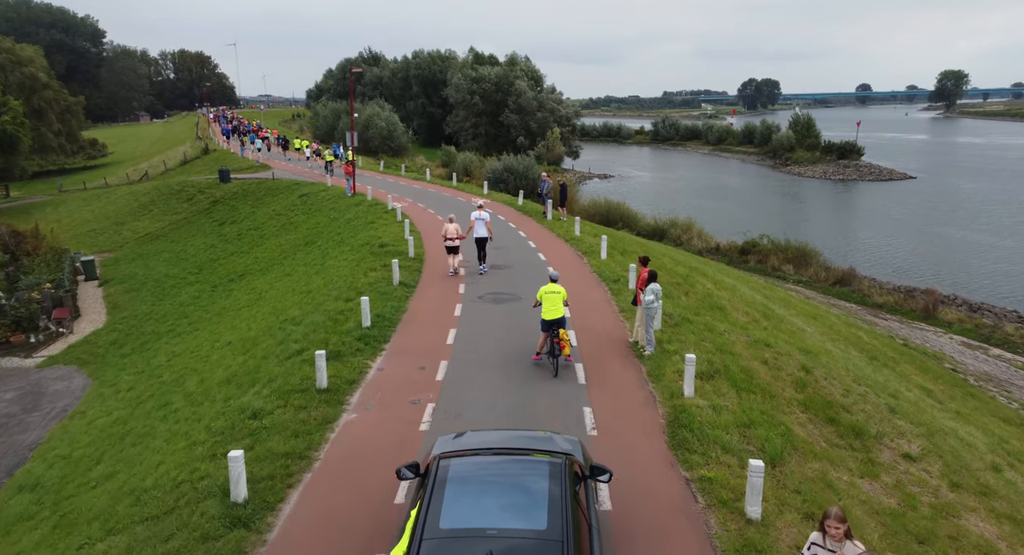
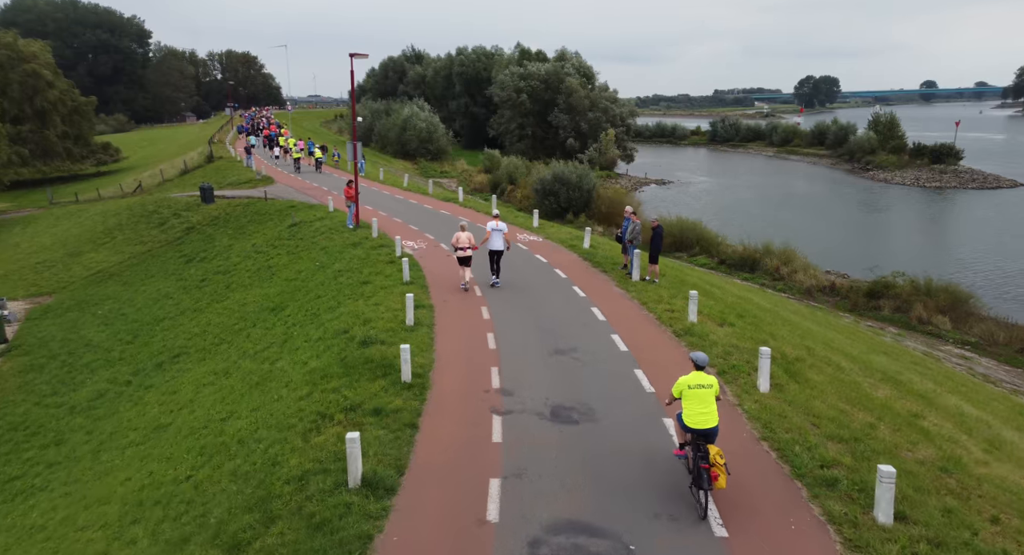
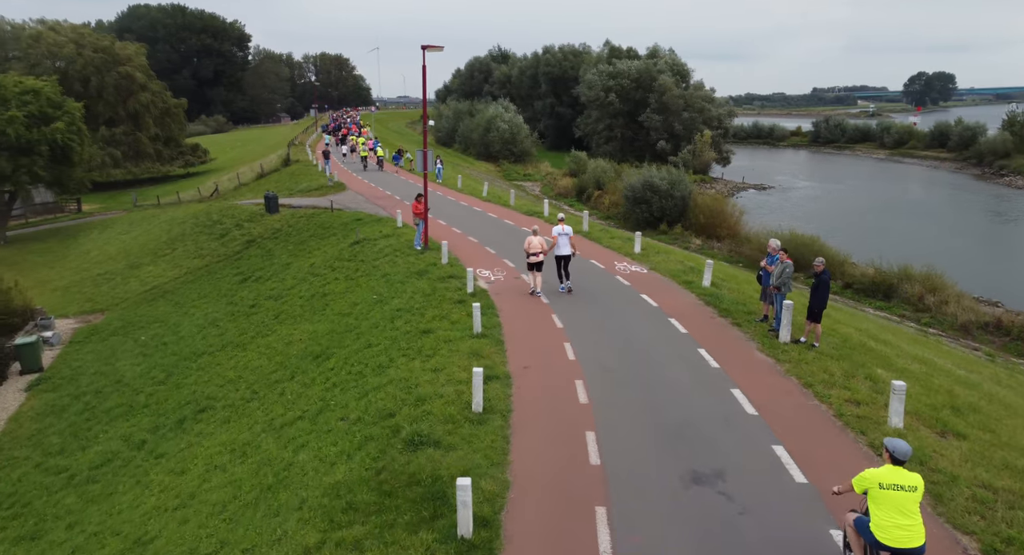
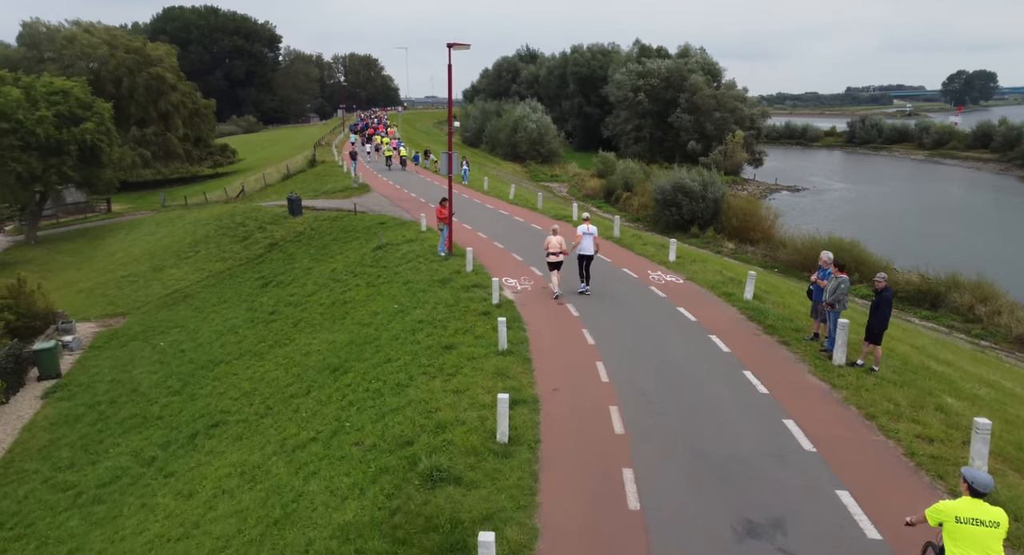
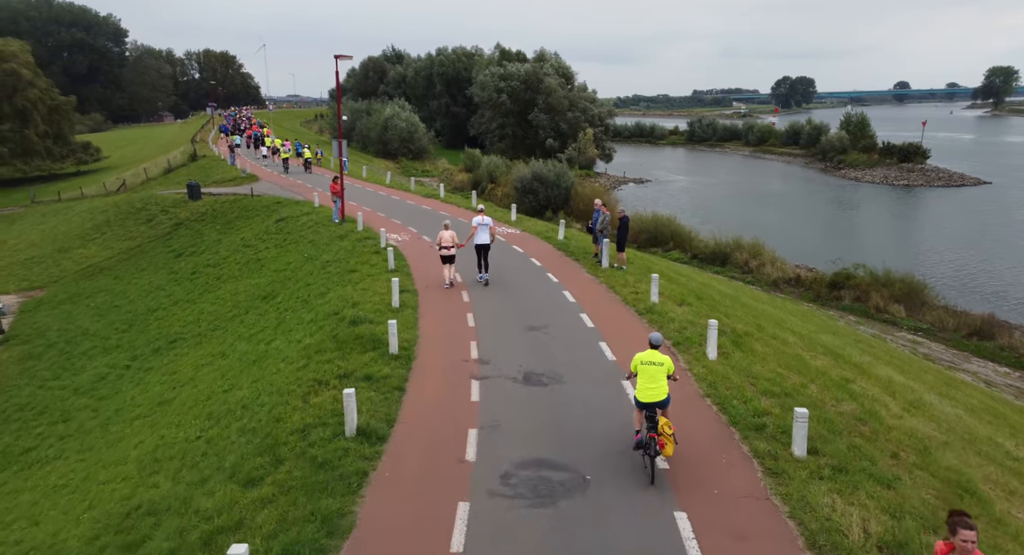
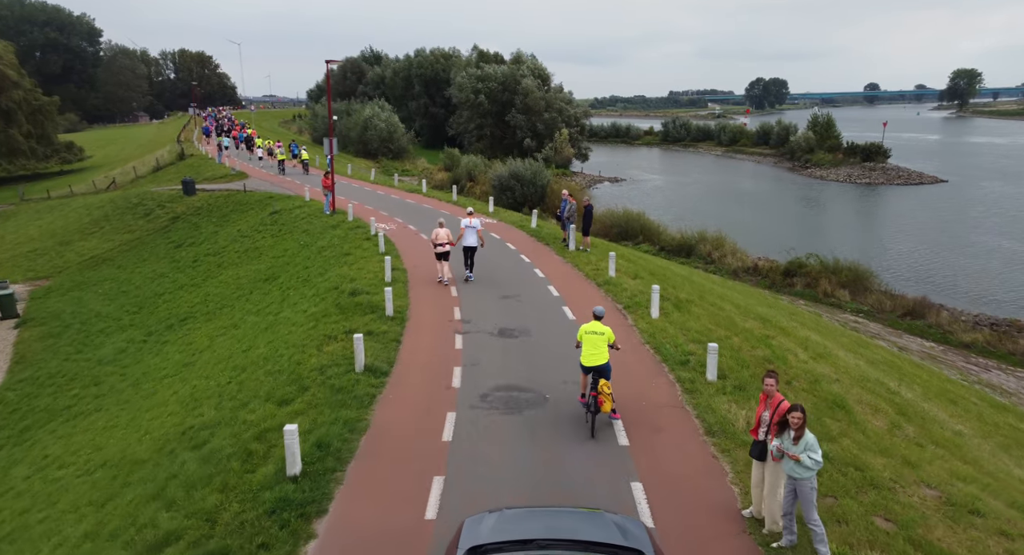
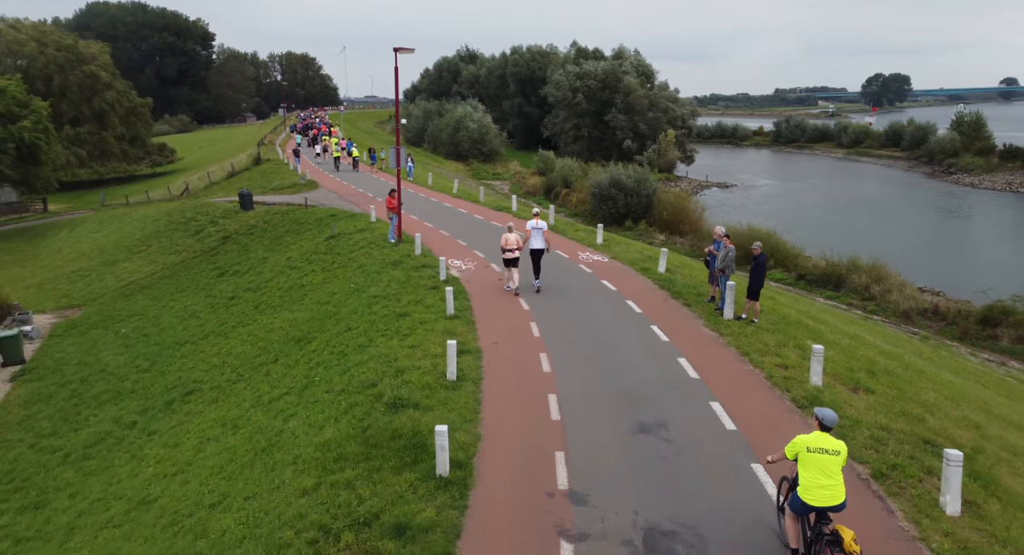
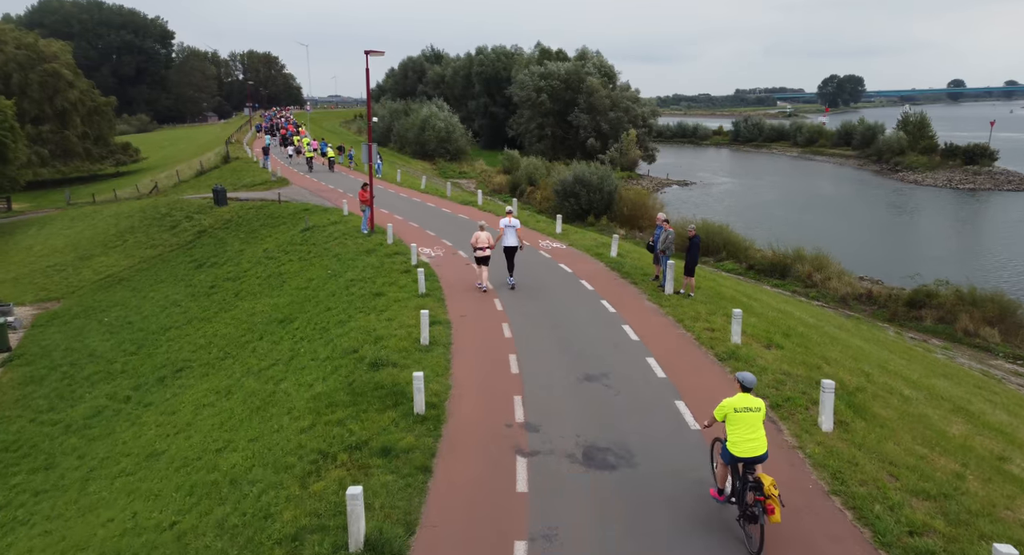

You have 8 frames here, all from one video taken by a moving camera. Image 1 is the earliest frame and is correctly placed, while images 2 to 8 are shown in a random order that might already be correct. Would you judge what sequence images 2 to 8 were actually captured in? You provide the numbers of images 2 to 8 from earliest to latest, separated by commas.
6, 5, 2, 8, 7, 3, 4
